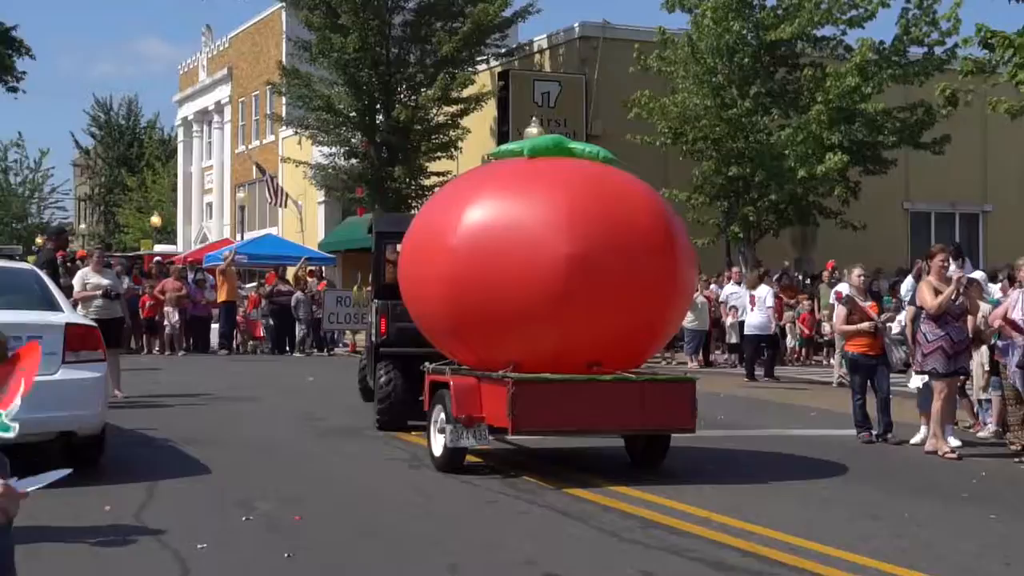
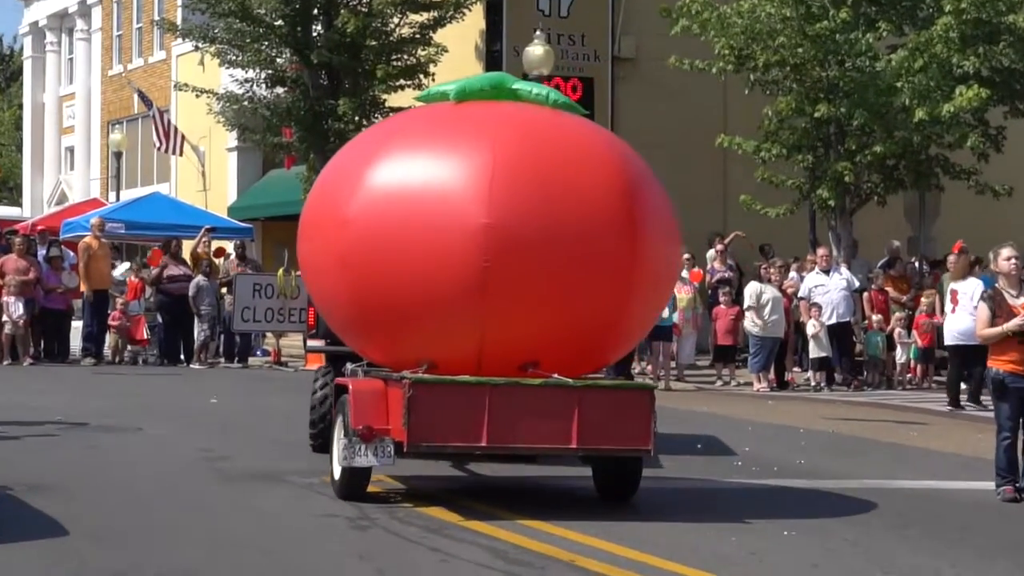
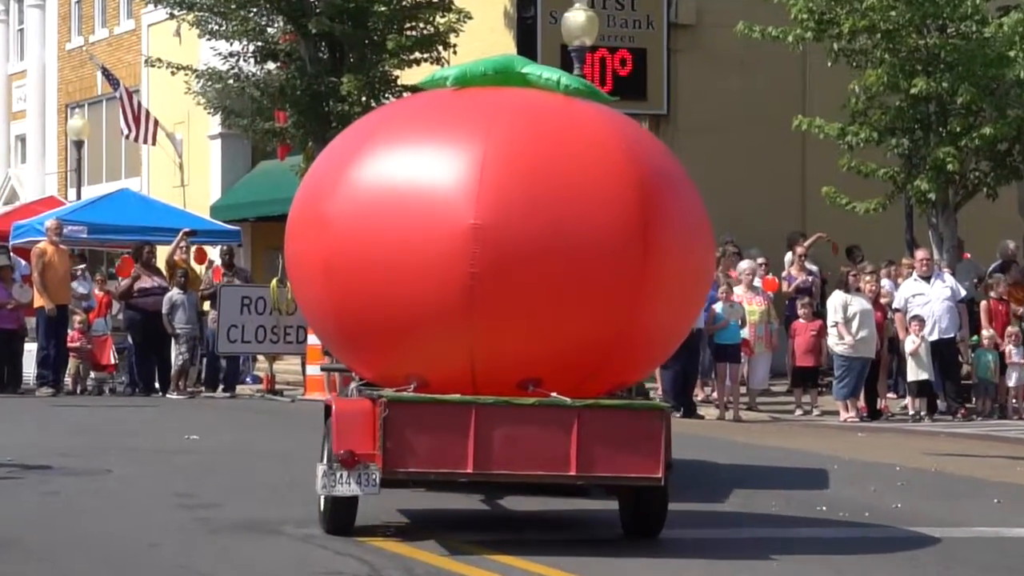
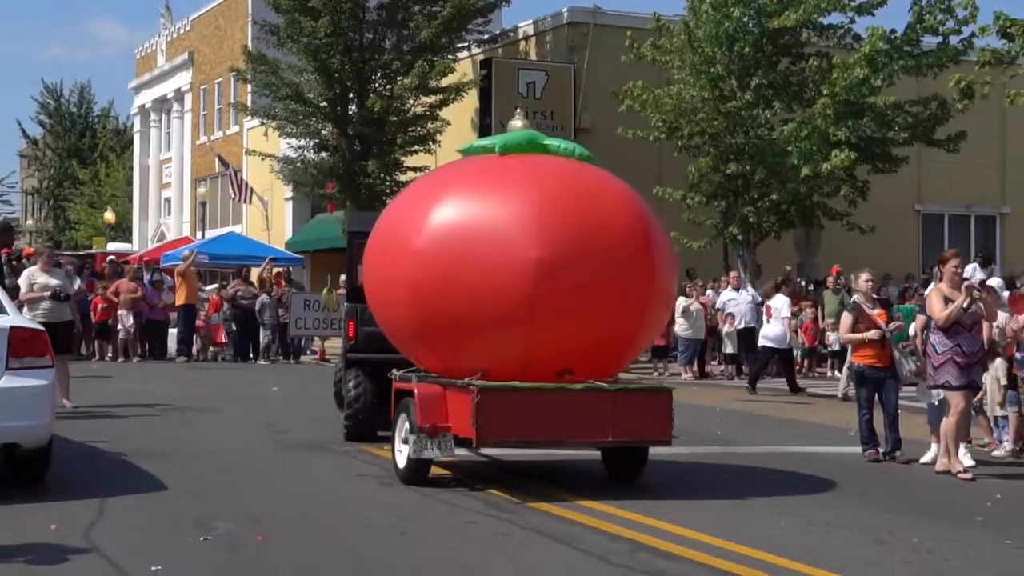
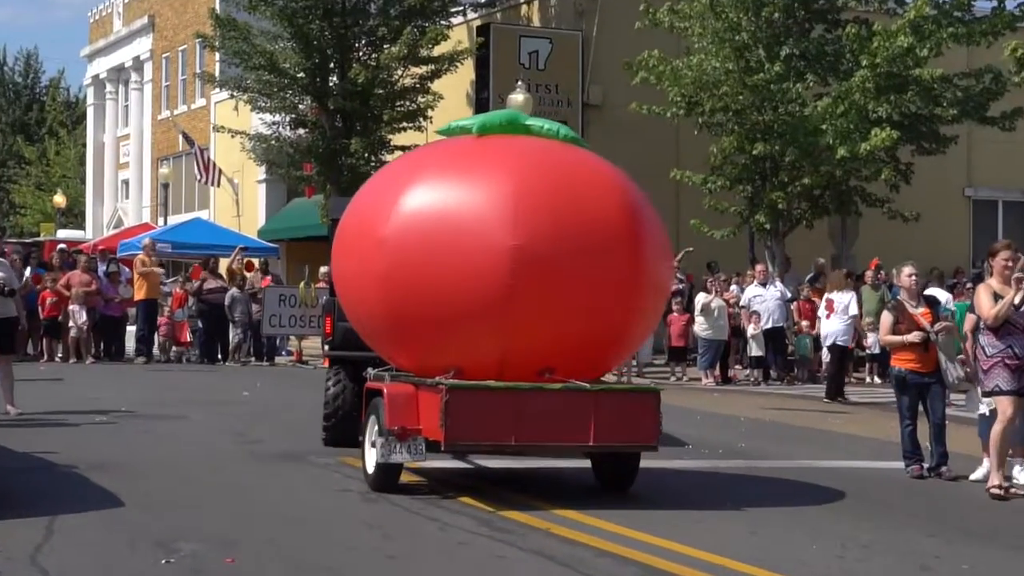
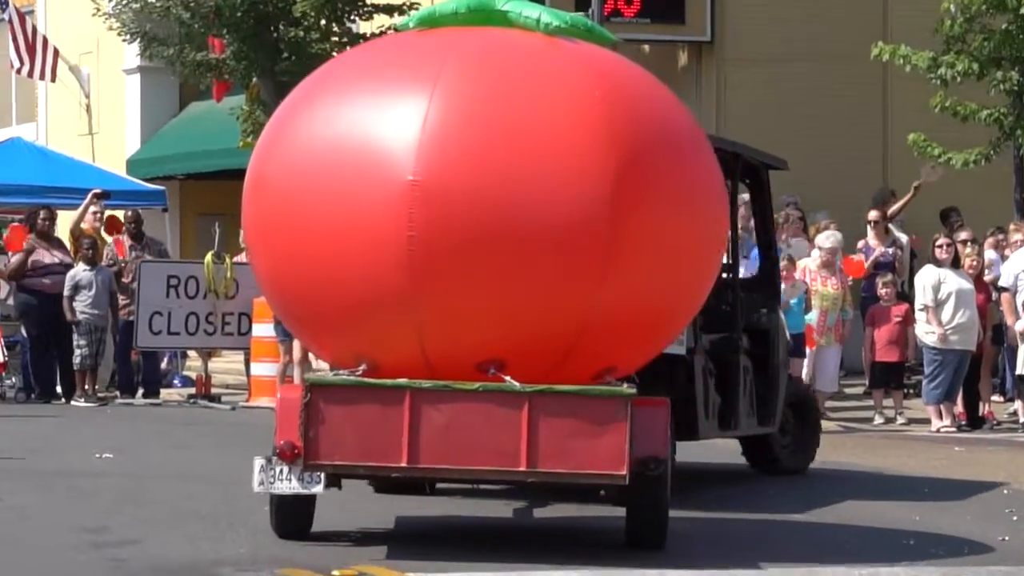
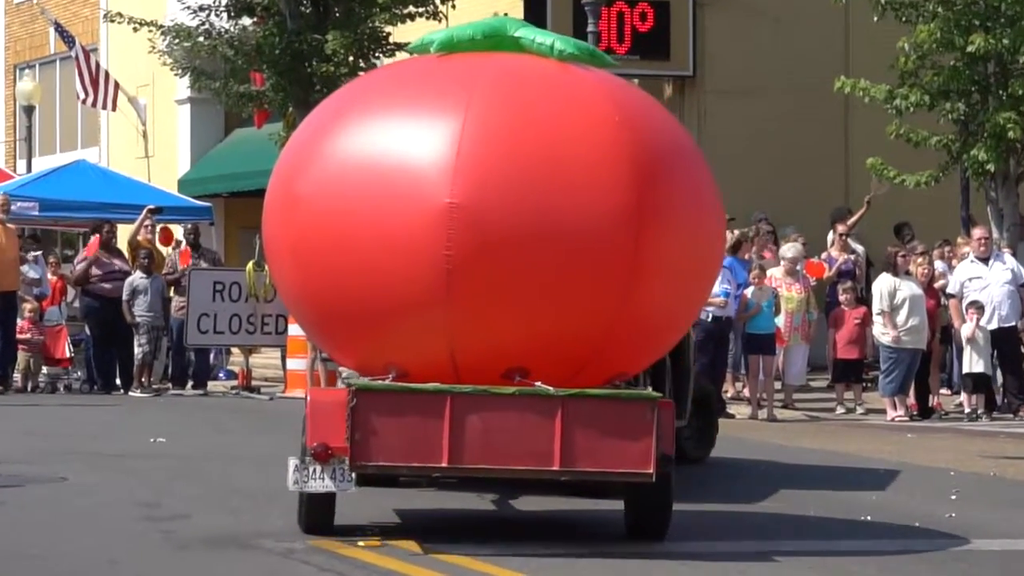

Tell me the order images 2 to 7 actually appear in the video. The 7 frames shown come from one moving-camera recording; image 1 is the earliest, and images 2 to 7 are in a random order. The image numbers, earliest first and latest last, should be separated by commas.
4, 5, 2, 3, 7, 6
